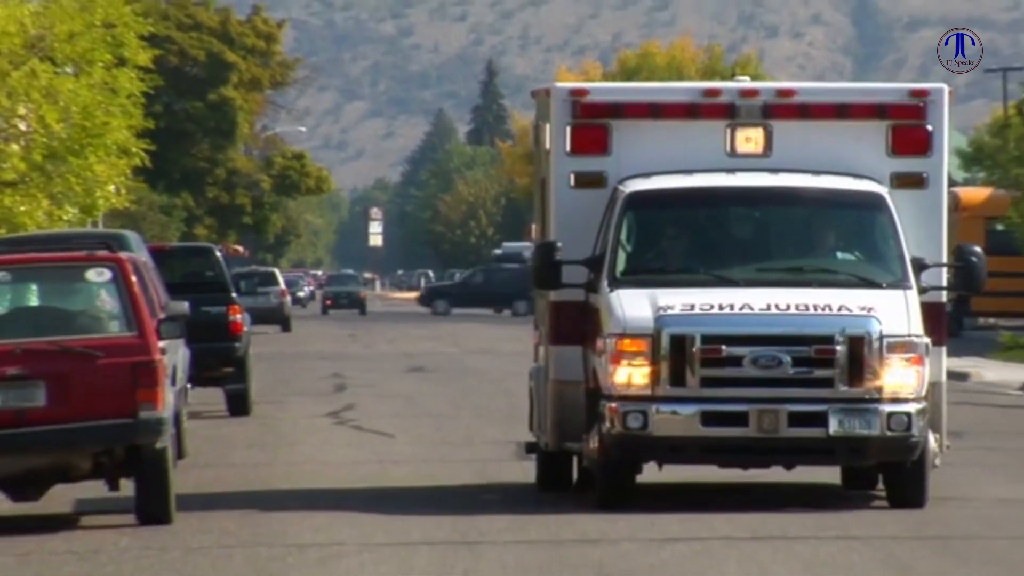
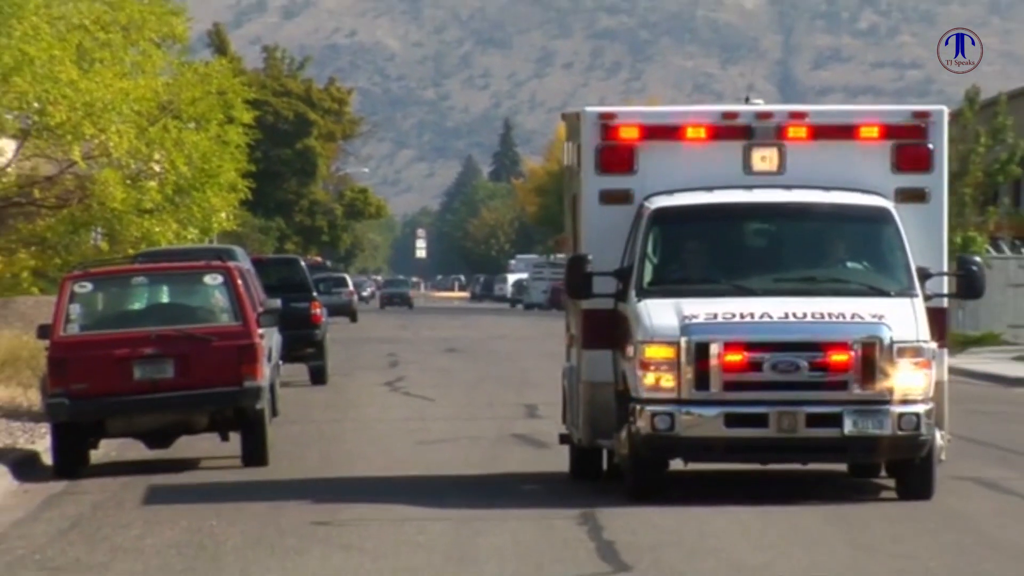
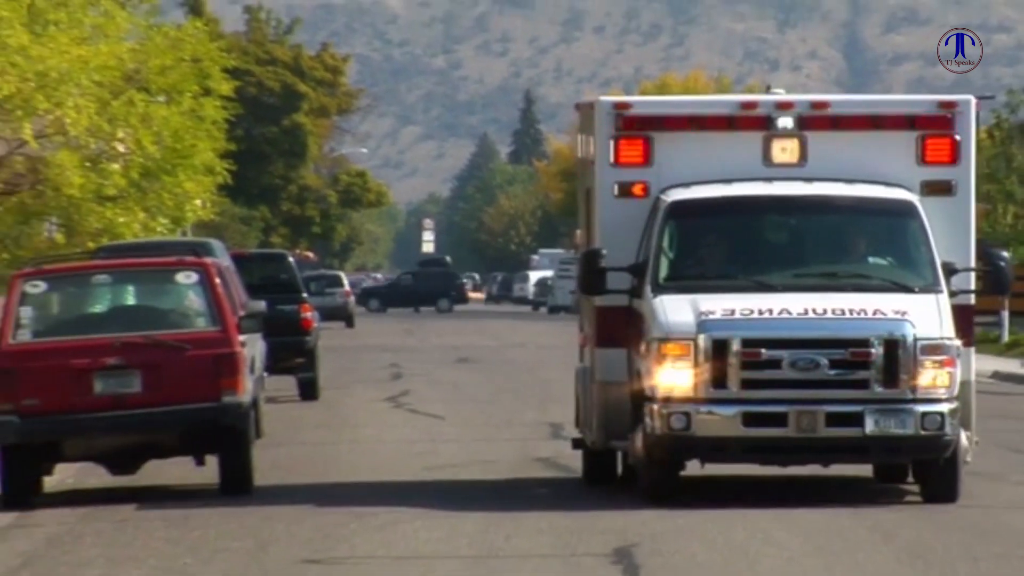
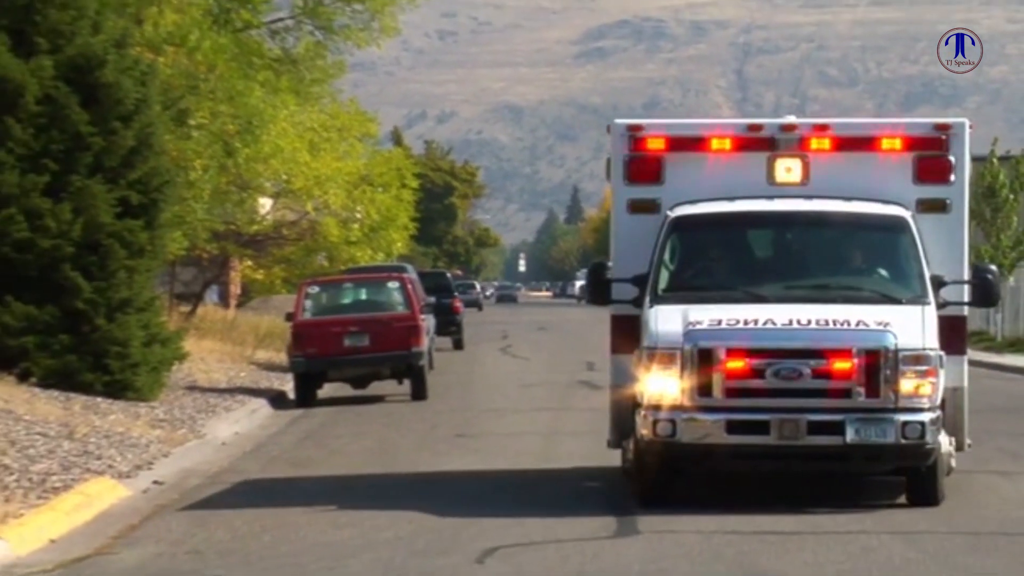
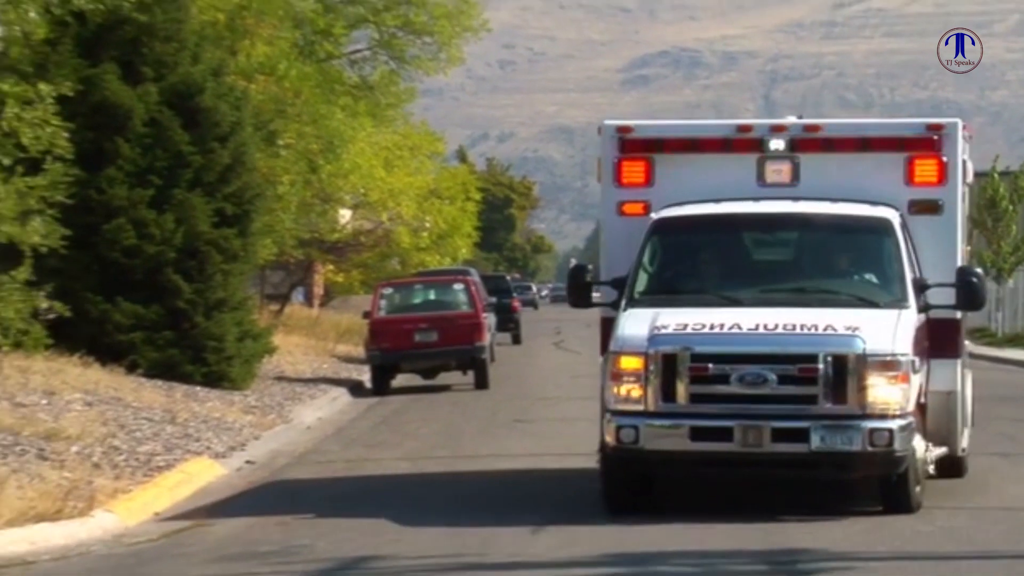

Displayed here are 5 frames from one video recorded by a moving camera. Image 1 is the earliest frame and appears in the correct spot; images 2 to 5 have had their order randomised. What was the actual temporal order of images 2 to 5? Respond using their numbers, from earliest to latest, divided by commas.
3, 2, 4, 5
